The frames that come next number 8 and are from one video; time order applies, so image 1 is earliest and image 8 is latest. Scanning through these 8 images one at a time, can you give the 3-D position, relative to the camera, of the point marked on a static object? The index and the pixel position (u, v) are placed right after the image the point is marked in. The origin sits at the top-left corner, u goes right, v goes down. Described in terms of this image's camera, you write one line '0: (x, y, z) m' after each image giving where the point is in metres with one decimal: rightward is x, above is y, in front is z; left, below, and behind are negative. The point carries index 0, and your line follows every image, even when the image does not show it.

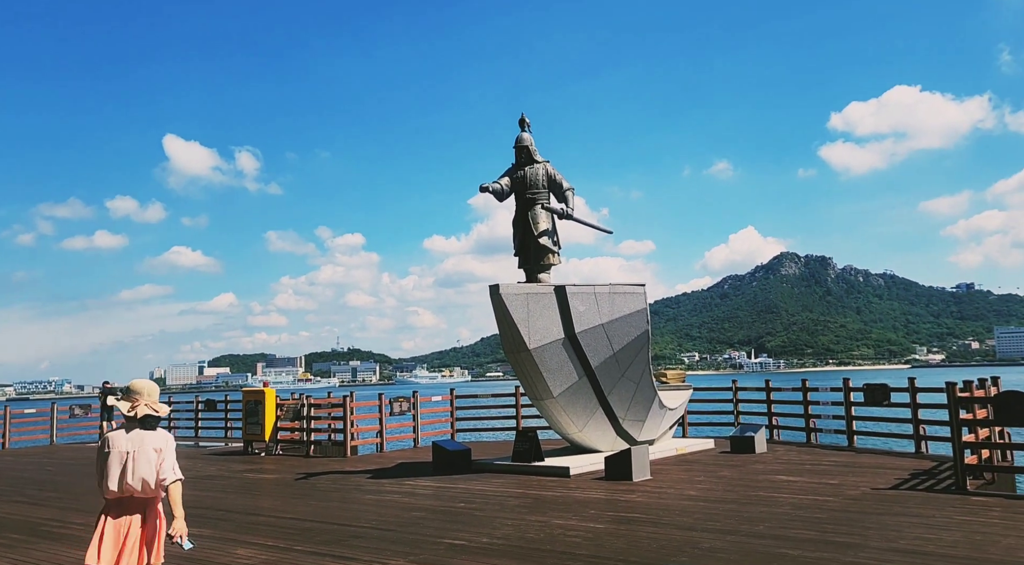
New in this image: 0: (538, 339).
0: (+0.3, -0.7, +10.7) m
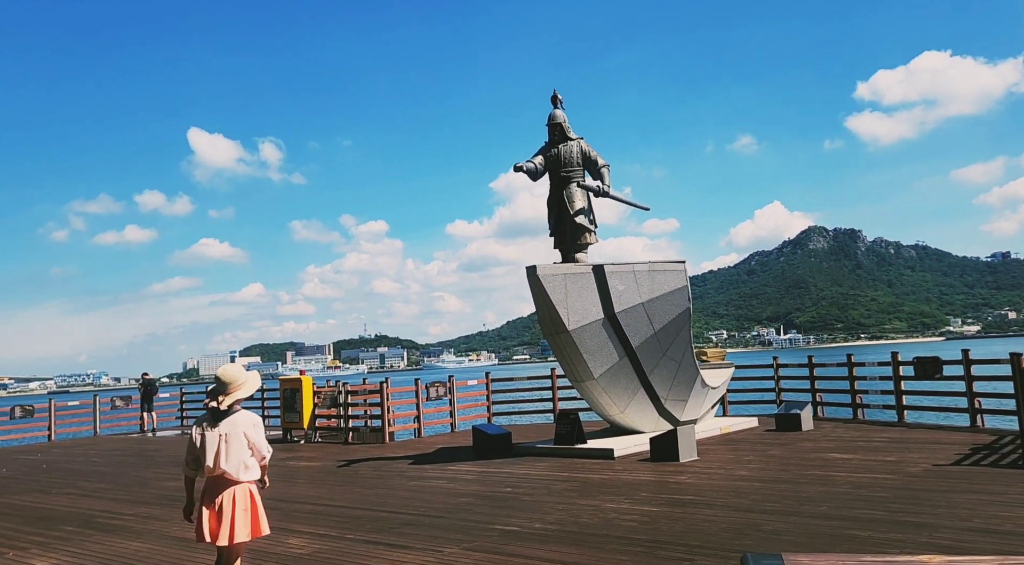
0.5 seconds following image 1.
0: (+0.8, -0.5, +10.5) m
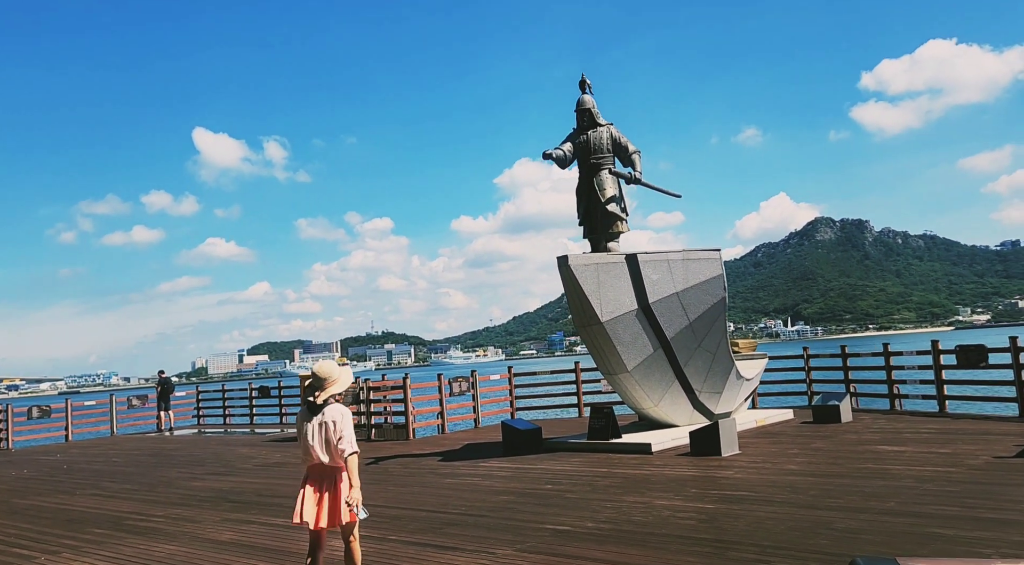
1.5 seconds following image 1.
0: (+1.2, -0.3, +10.2) m
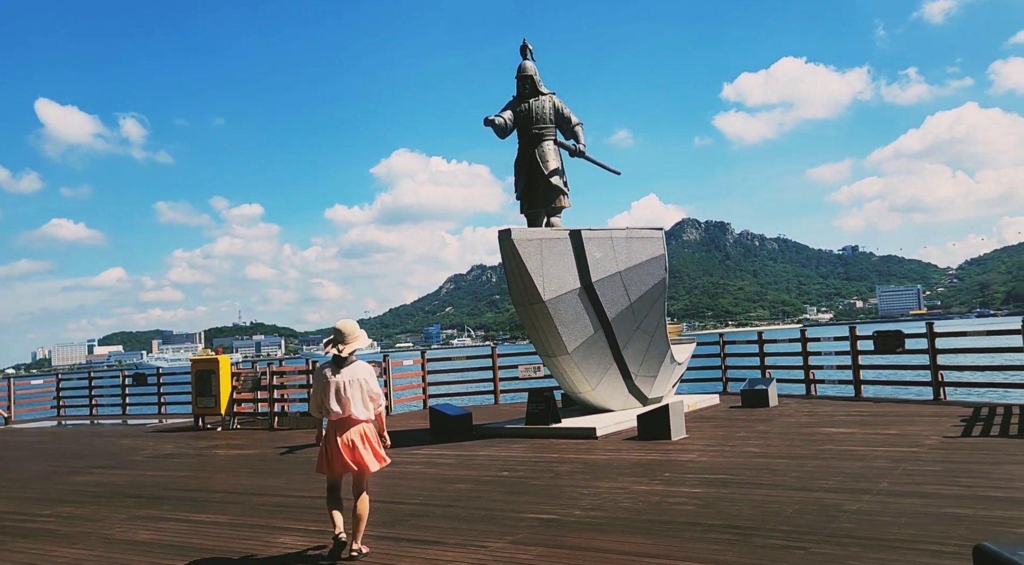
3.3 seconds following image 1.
0: (+0.5, -0.1, +9.7) m
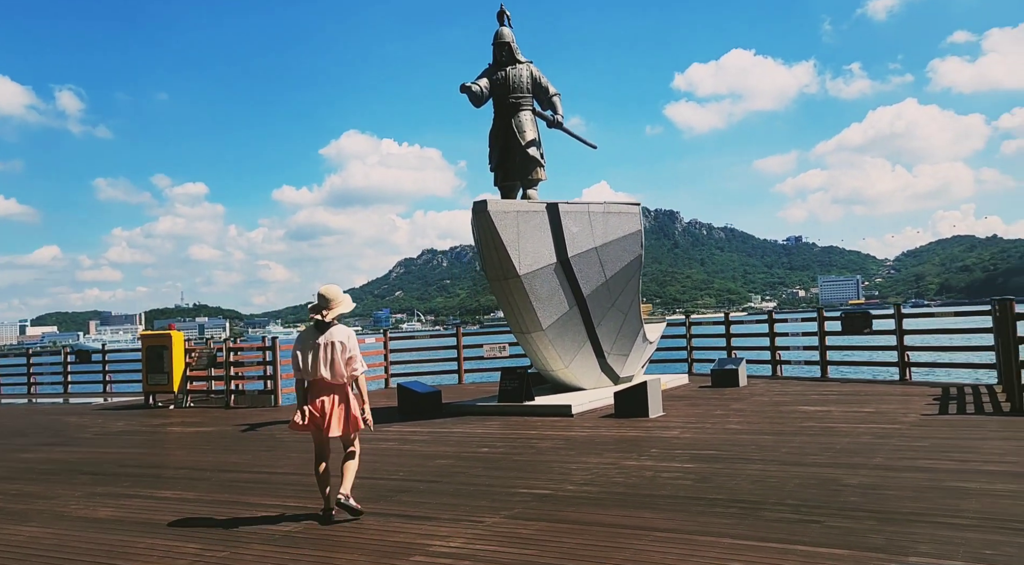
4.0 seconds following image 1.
0: (+0.2, +0.2, +9.5) m
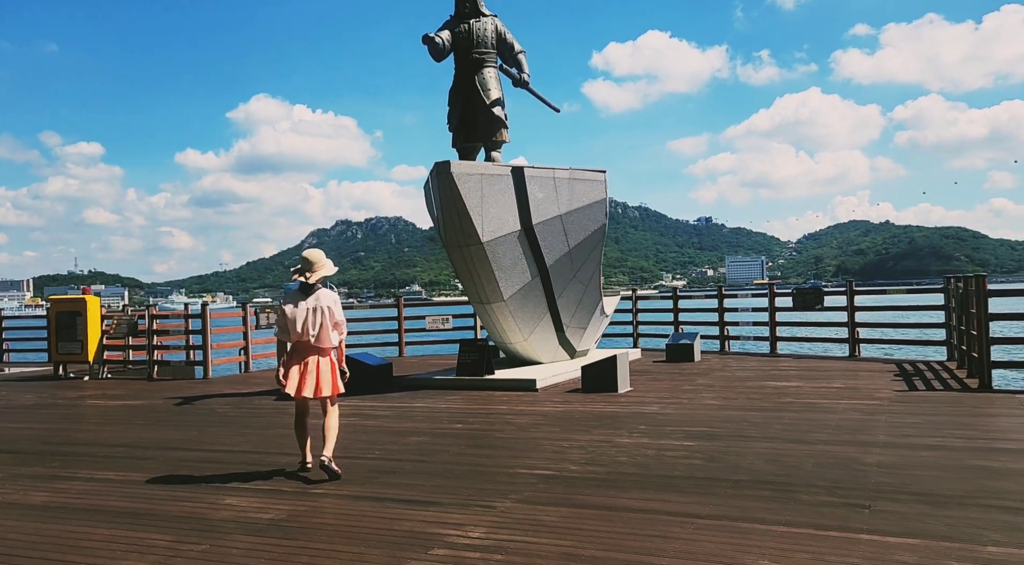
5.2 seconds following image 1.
0: (-0.2, +0.6, +9.0) m
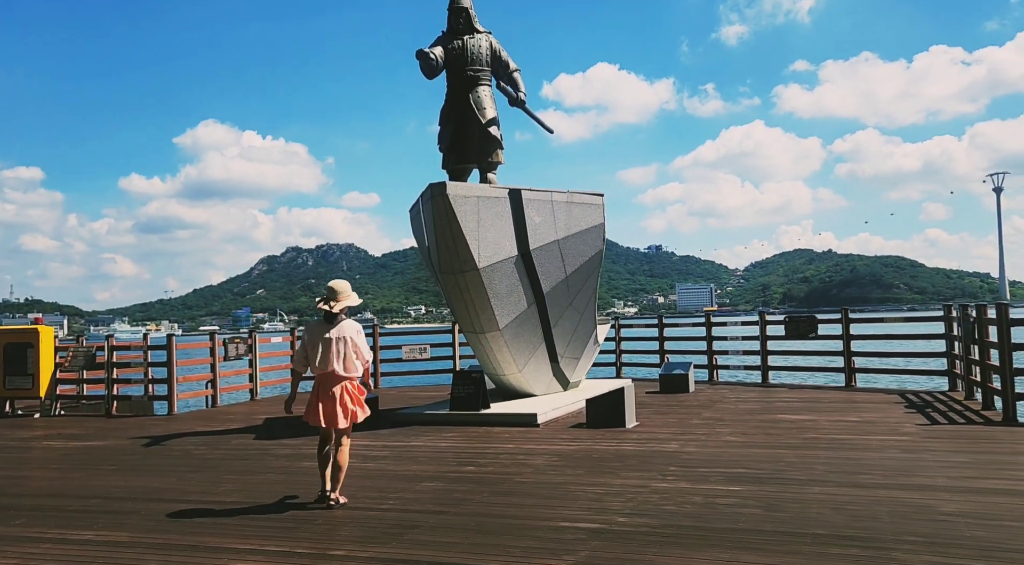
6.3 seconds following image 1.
0: (-0.2, +0.3, +8.4) m
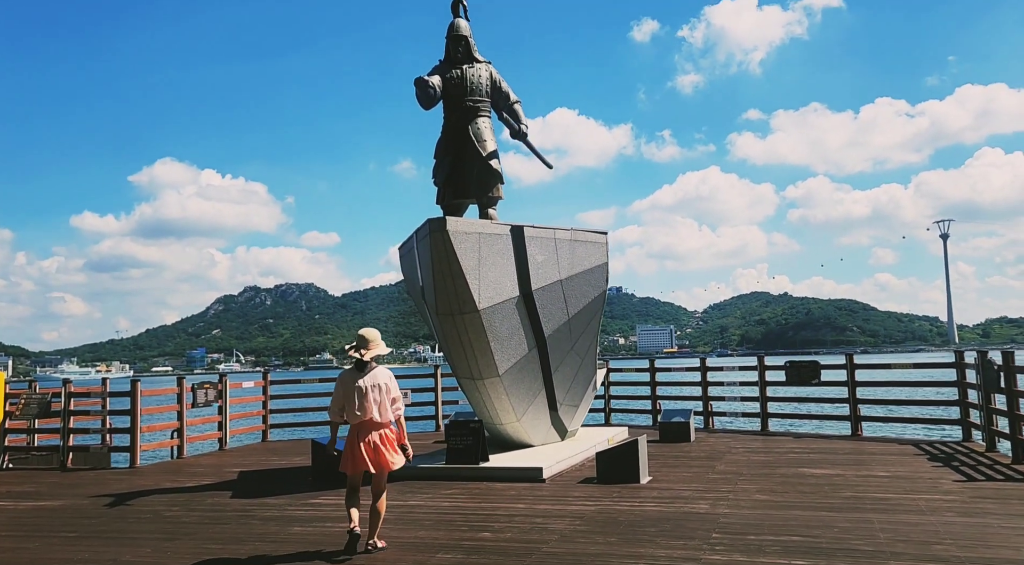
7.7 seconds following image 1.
0: (-0.2, -0.1, +7.8) m
